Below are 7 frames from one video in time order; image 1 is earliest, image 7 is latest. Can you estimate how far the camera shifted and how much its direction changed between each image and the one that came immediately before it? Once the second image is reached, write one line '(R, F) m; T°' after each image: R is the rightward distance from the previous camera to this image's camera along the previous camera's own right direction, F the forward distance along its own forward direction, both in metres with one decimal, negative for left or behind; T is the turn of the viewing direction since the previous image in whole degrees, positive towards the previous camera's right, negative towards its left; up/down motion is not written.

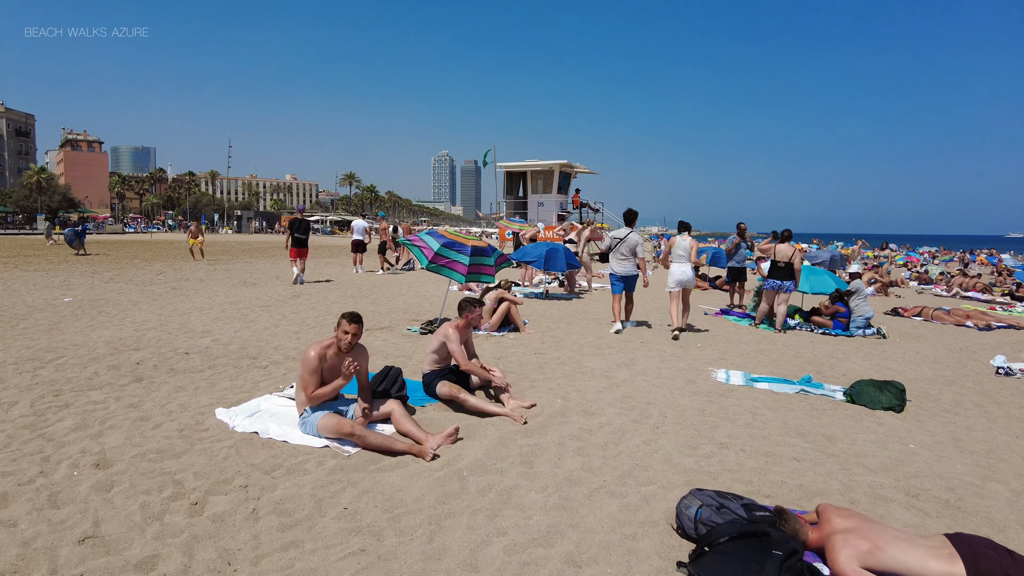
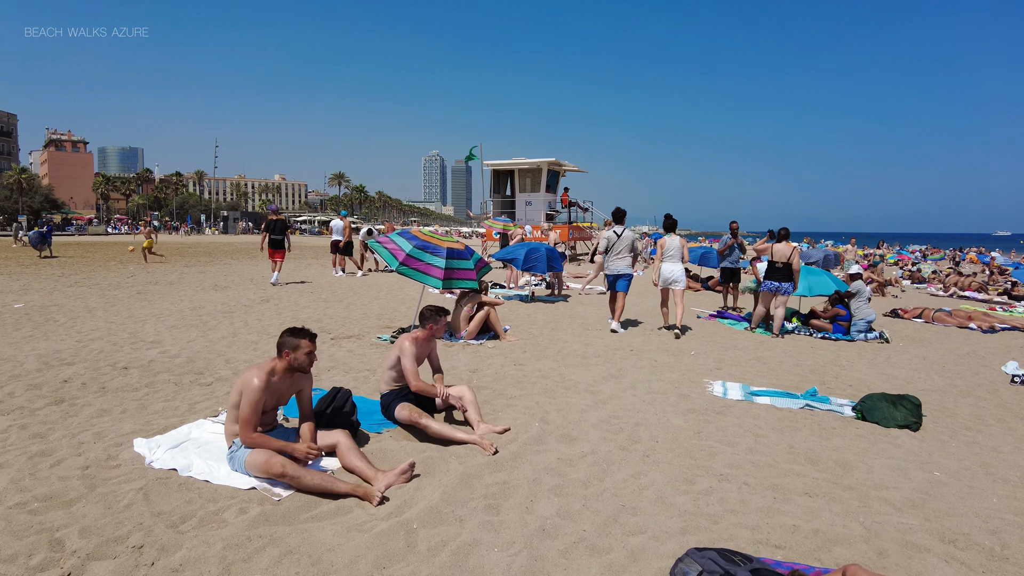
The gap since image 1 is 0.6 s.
(+0.1, +0.6) m; +1°
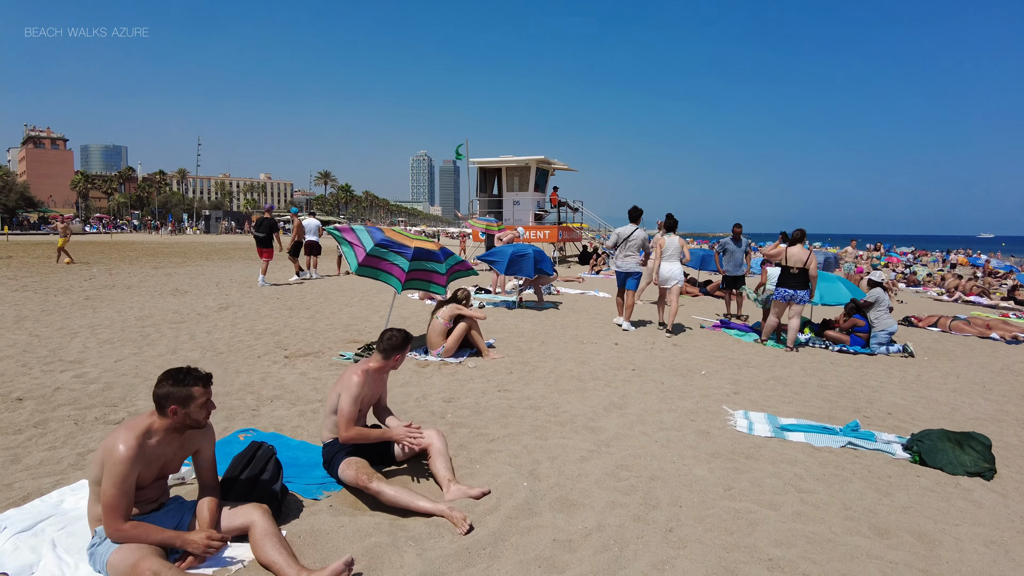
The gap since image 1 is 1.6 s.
(0.0, +1.0) m; +1°
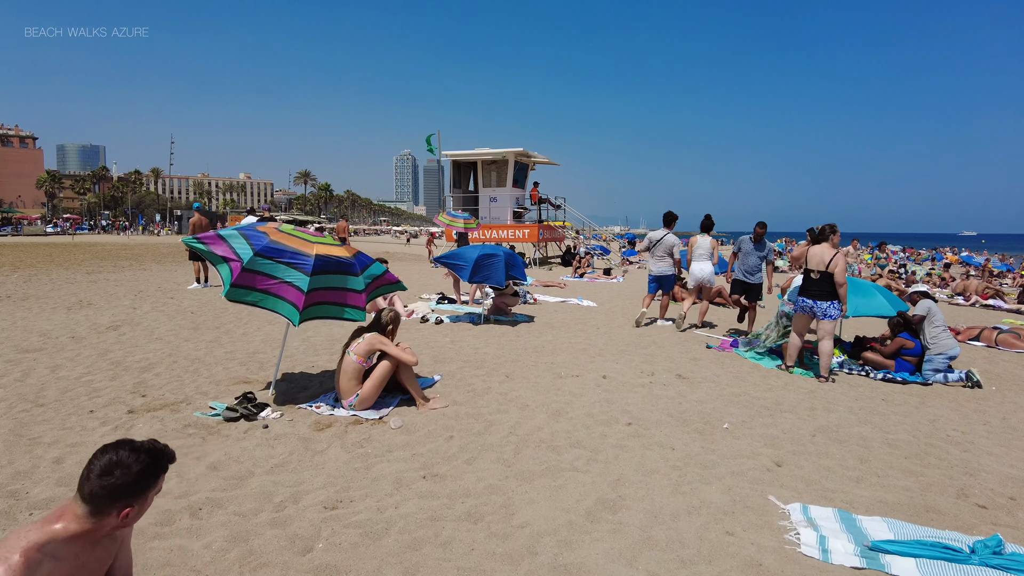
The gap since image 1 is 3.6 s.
(+0.3, +2.0) m; +1°
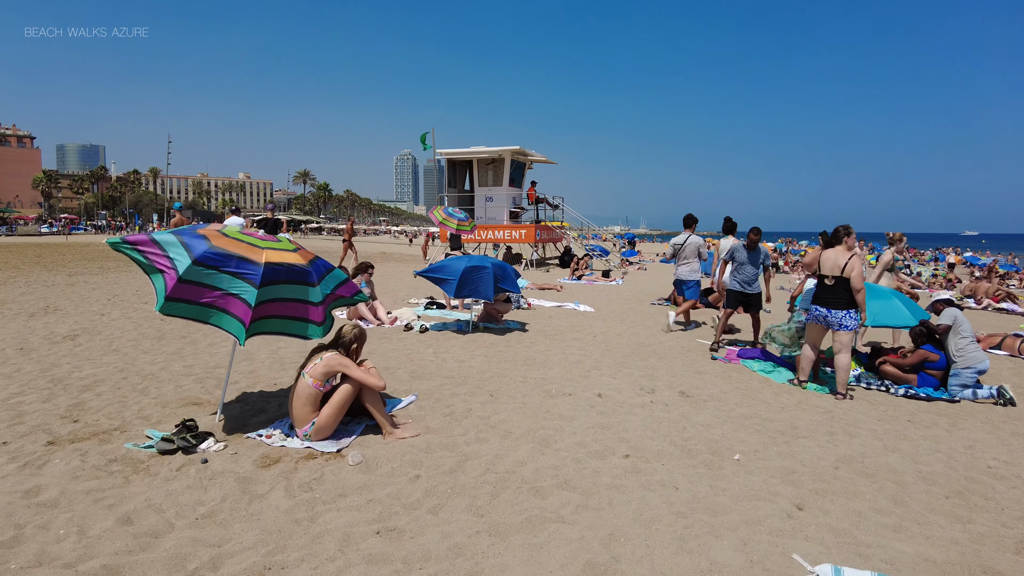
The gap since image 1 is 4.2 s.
(+0.1, +0.6) m; 0°
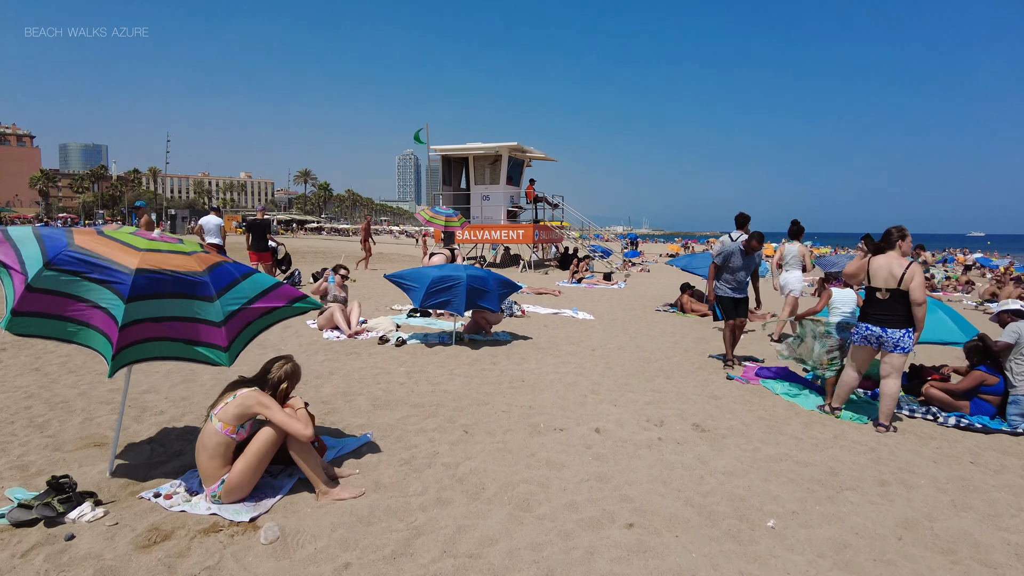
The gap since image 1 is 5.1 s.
(+0.2, +1.0) m; 0°
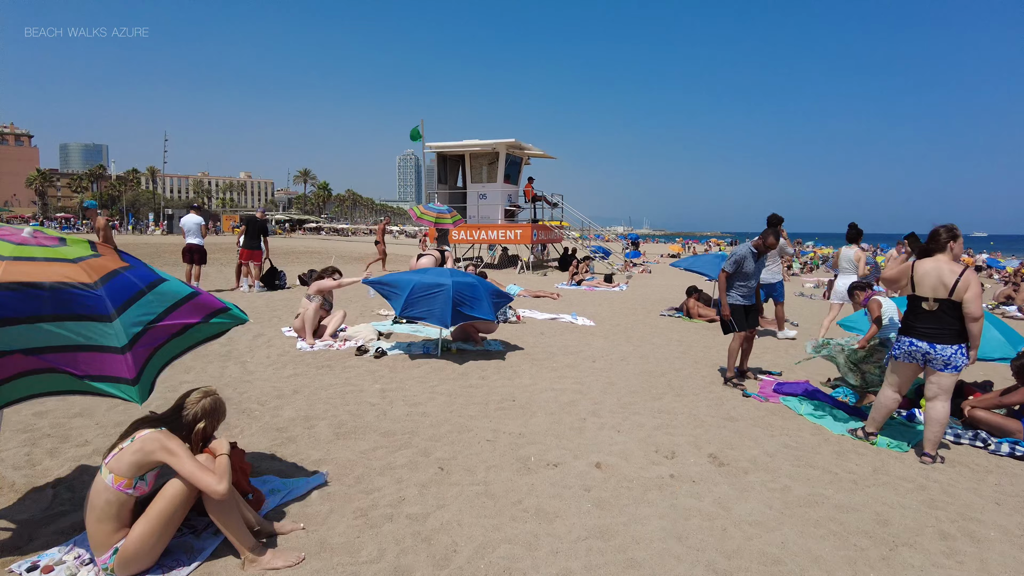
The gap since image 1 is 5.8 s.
(+0.1, +0.7) m; 0°
